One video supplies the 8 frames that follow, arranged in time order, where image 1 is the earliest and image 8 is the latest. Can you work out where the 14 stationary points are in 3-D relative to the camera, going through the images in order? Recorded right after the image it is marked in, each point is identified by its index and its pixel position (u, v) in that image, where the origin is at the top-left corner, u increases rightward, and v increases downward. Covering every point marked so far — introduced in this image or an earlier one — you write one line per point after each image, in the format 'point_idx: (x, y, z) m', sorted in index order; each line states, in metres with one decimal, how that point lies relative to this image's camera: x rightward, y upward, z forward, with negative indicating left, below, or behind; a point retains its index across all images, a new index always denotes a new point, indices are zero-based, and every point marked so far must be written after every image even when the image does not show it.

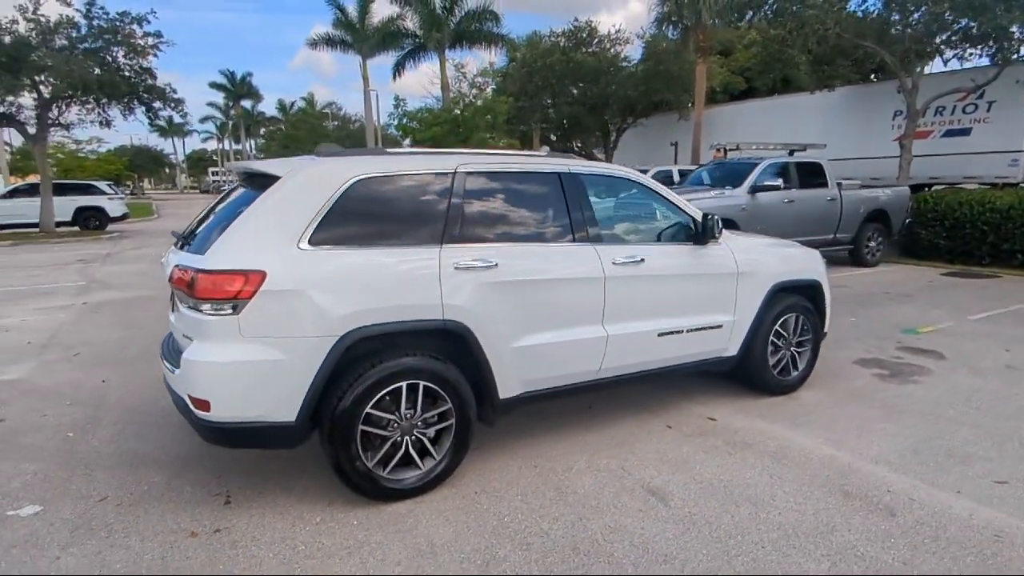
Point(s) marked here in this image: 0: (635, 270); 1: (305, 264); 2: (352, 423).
0: (+0.9, +0.1, +4.5) m
1: (-1.2, +0.1, +3.5) m
2: (-0.9, -0.8, +3.6) m
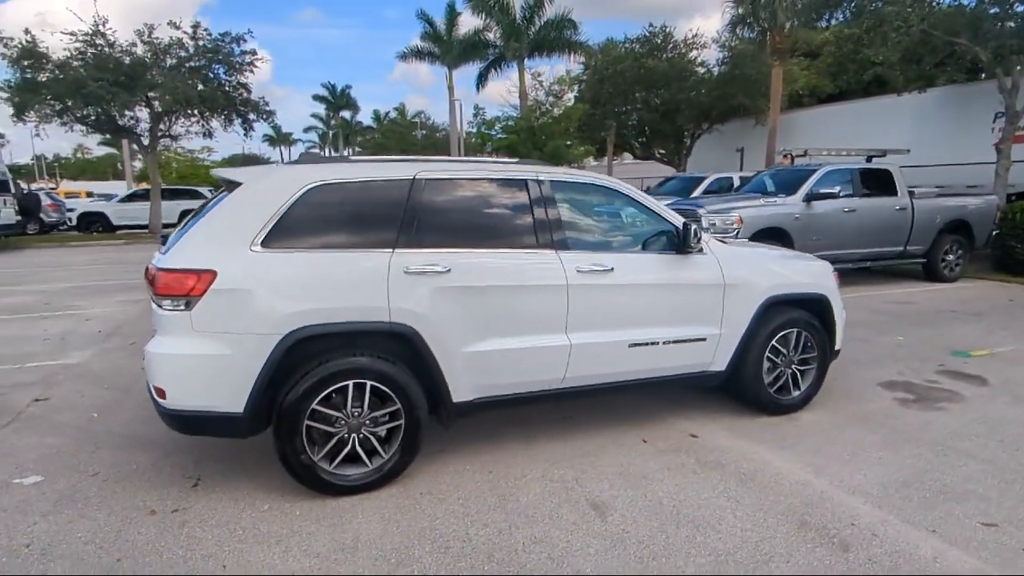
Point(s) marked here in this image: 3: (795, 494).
0: (+0.6, +0.1, +4.5) m
1: (-1.6, +0.1, +3.7) m
2: (-1.3, -0.8, +3.8) m
3: (+1.8, -1.3, +3.9) m
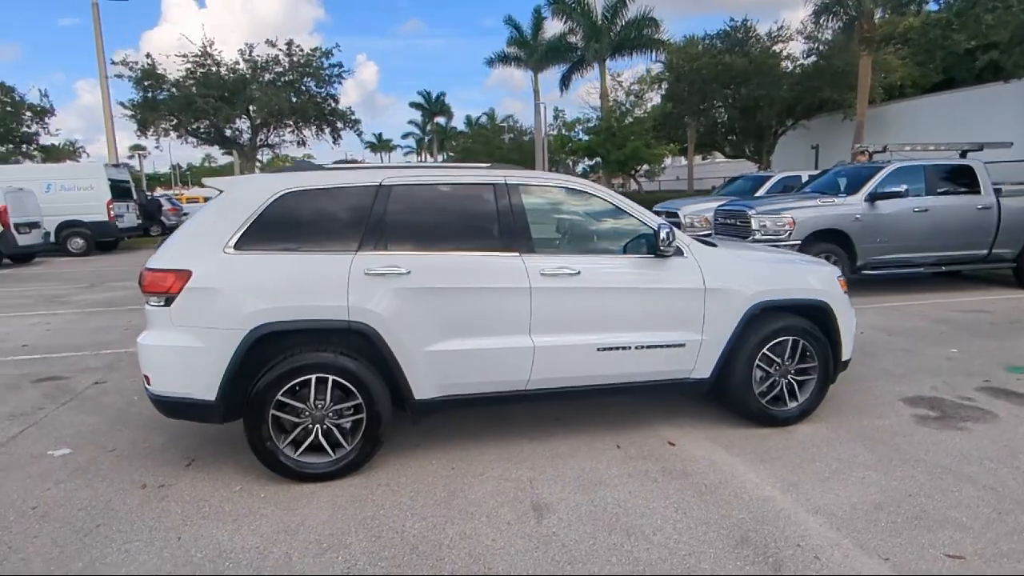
0: (+0.4, 0.0, +4.4) m
1: (-1.9, +0.1, +4.1) m
2: (-1.7, -0.8, +4.1) m
3: (+1.5, -1.4, +3.7) m
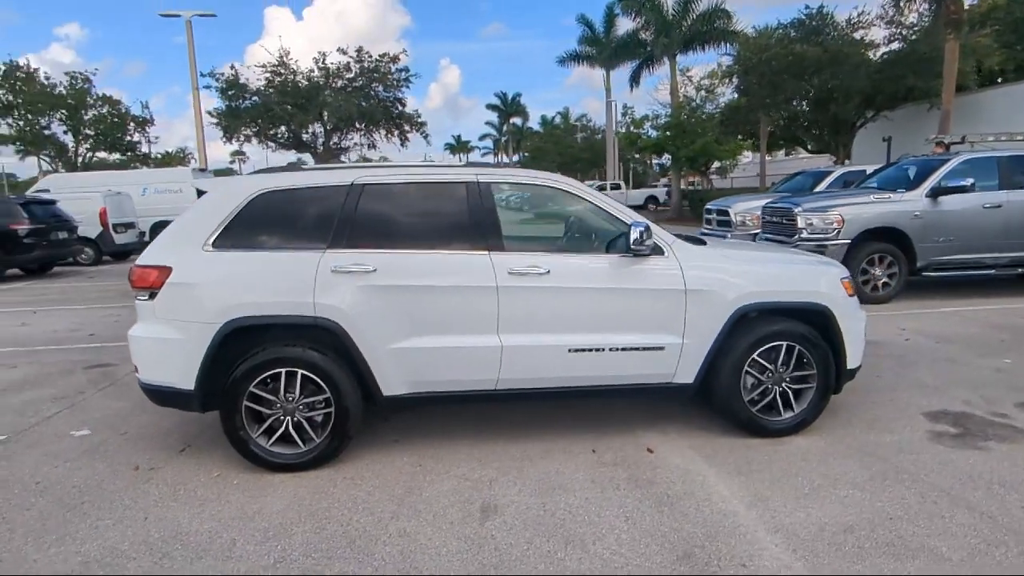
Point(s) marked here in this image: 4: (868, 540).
0: (+0.2, +0.1, +4.4) m
1: (-2.2, +0.2, +4.3) m
2: (-1.9, -0.8, +4.3) m
3: (+1.1, -1.4, +3.5) m
4: (+1.9, -1.4, +3.3) m
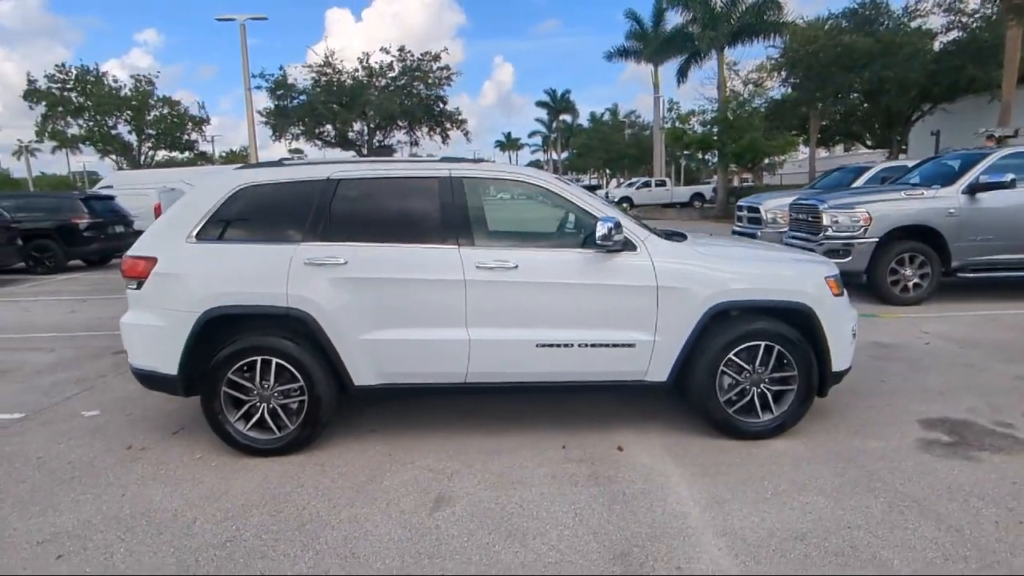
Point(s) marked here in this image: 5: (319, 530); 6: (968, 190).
0: (0.0, +0.1, +4.4) m
1: (-2.4, +0.3, +4.5) m
2: (-2.2, -0.7, +4.5) m
3: (+0.8, -1.3, +3.5) m
4: (+1.6, -1.4, +3.2) m
5: (-1.1, -1.4, +3.5) m
6: (+6.4, +1.4, +8.6) m
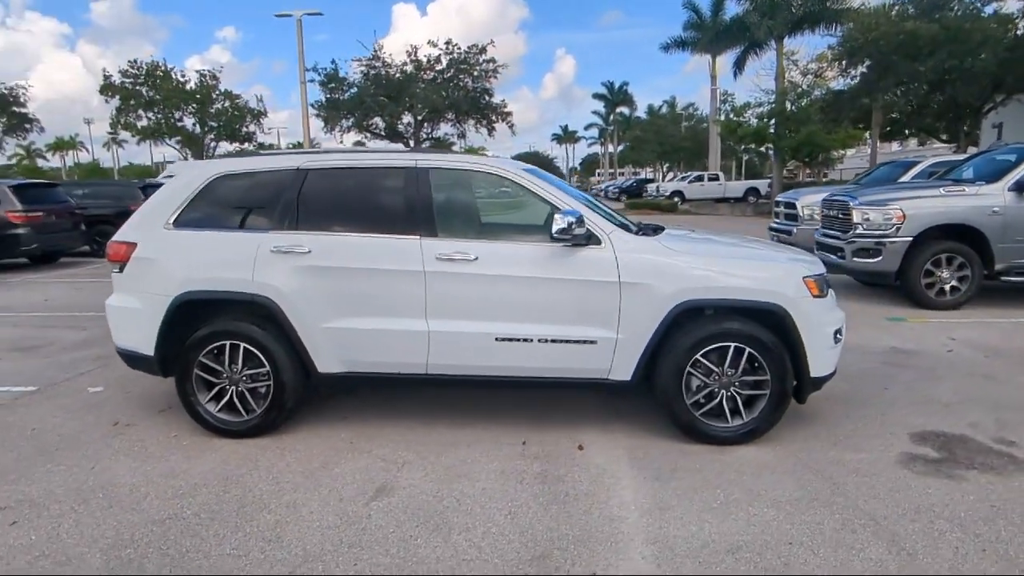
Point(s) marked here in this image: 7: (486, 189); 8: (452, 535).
0: (-0.3, +0.2, +4.3) m
1: (-2.6, +0.4, +4.6) m
2: (-2.5, -0.6, +4.6) m
3: (+0.4, -1.3, +3.3) m
4: (+1.2, -1.3, +3.0) m
5: (-1.5, -1.3, +3.6) m
6: (+6.6, +1.3, +7.9) m
7: (-0.2, +0.7, +4.5) m
8: (-0.3, -1.3, +3.3) m
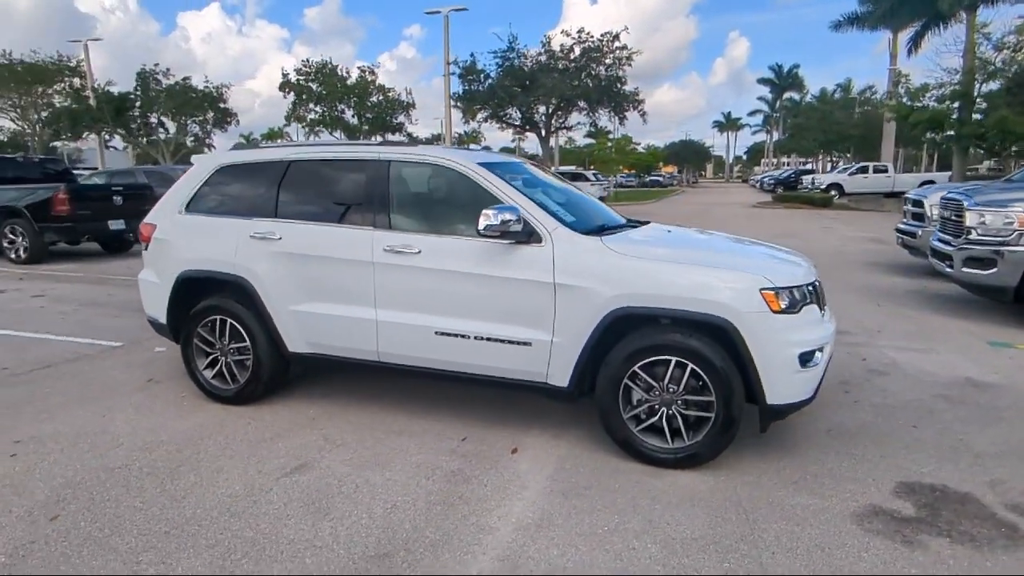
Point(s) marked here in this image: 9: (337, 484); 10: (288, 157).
0: (-0.7, +0.2, +4.3) m
1: (-2.9, +0.6, +5.2) m
2: (-2.7, -0.4, +5.2) m
3: (-0.3, -1.3, +3.3) m
4: (+0.3, -1.4, +2.7) m
5: (-2.1, -1.2, +4.0) m
6: (+6.9, +1.0, +6.1) m
7: (-0.5, +0.8, +4.5) m
8: (-1.0, -1.3, +3.4) m
9: (-1.1, -1.2, +3.8) m
10: (-1.8, +1.1, +5.0) m
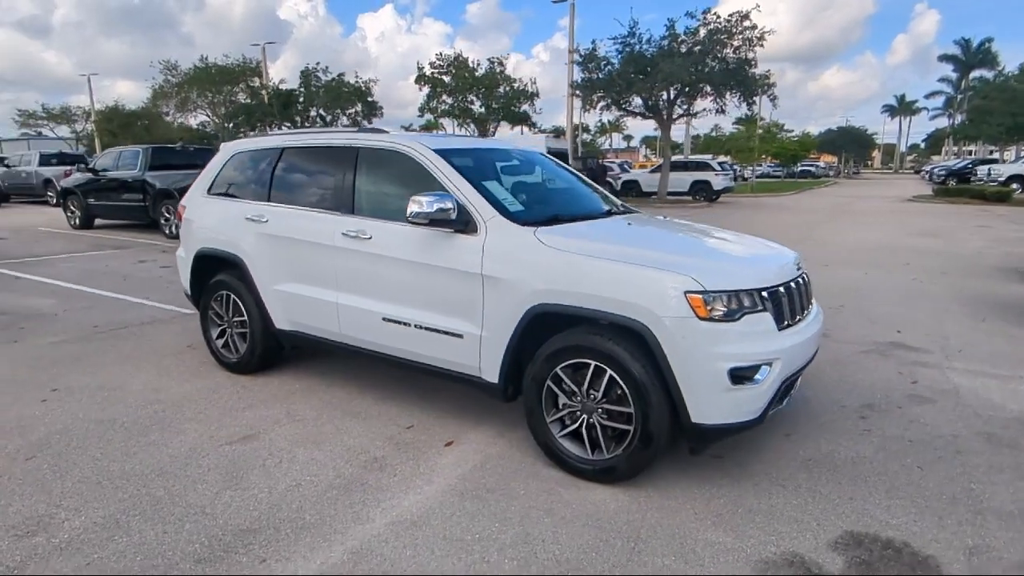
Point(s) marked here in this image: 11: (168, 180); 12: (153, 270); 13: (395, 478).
0: (-1.0, +0.3, +4.4) m
1: (-2.9, +0.8, +5.7) m
2: (-2.9, -0.2, +5.6) m
3: (-1.0, -1.2, +3.3) m
4: (-0.5, -1.3, +2.6) m
5: (-2.5, -1.0, +4.3) m
6: (+6.8, +0.8, +4.4) m
7: (-0.8, +0.9, +4.5) m
8: (-1.6, -1.2, +3.5) m
9: (-1.6, -1.1, +3.9) m
10: (-1.9, +1.2, +5.2) m
11: (-9.2, +2.9, +16.1) m
12: (-7.0, +0.3, +11.8) m
13: (-0.7, -1.2, +3.7) m
